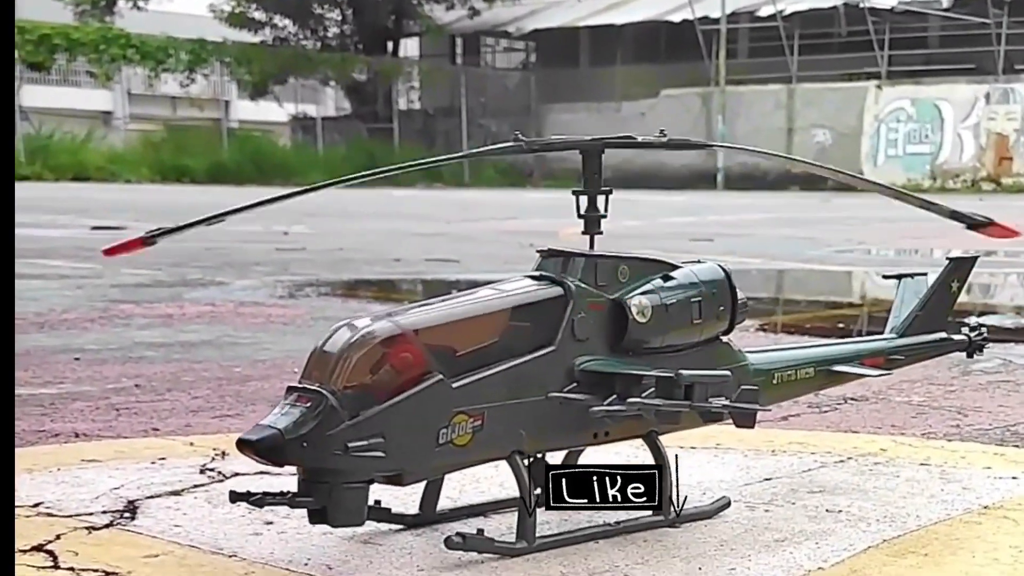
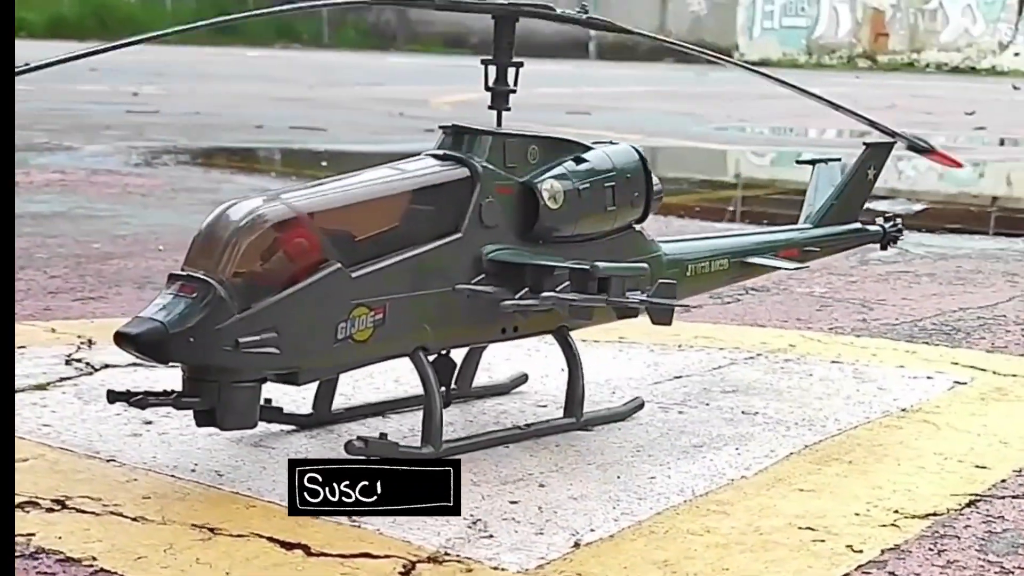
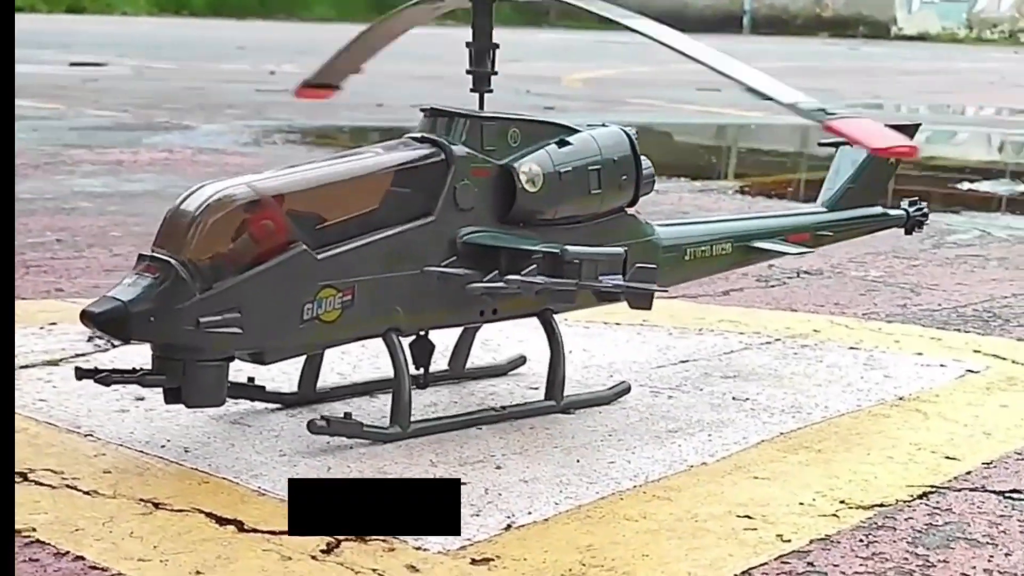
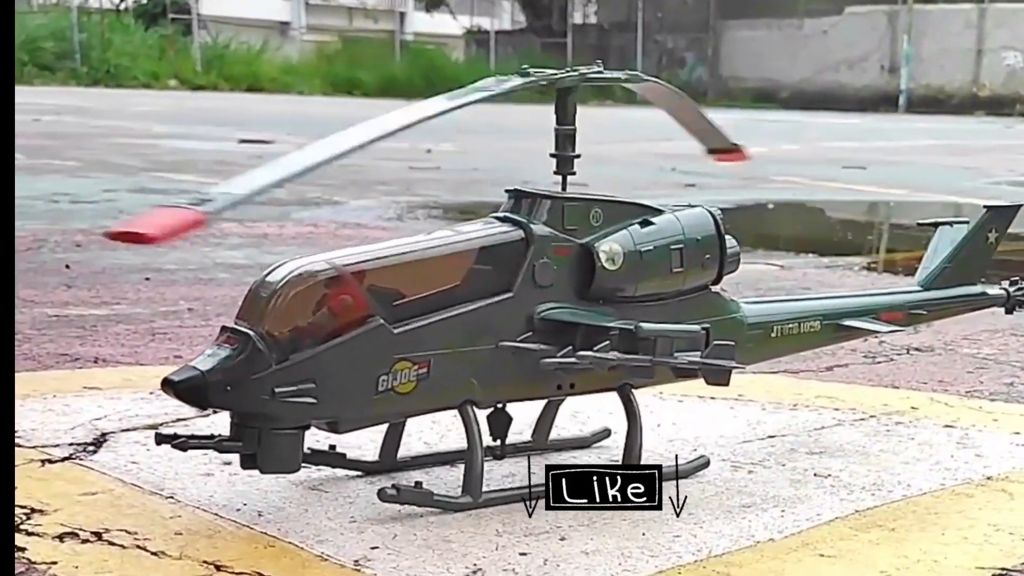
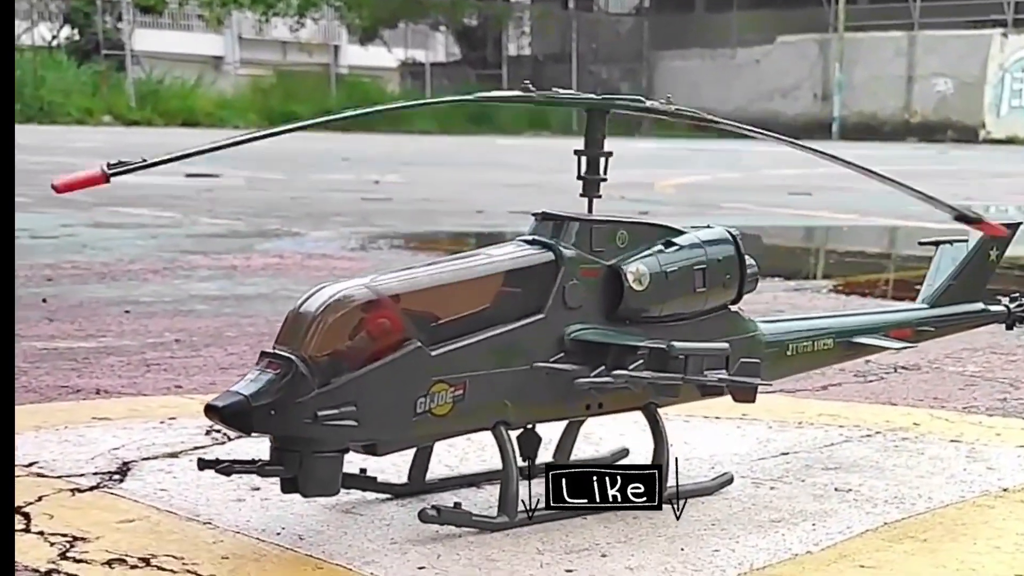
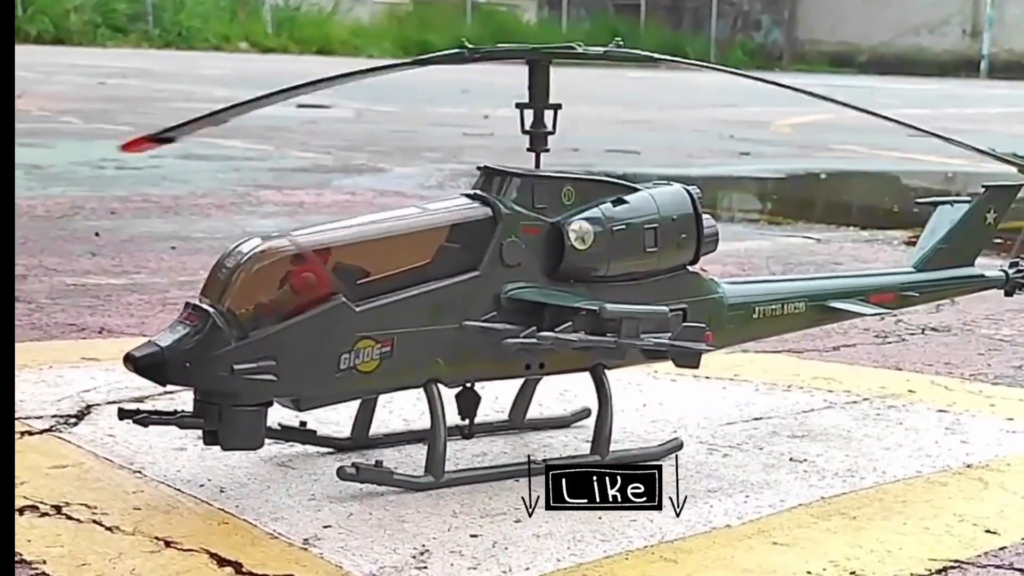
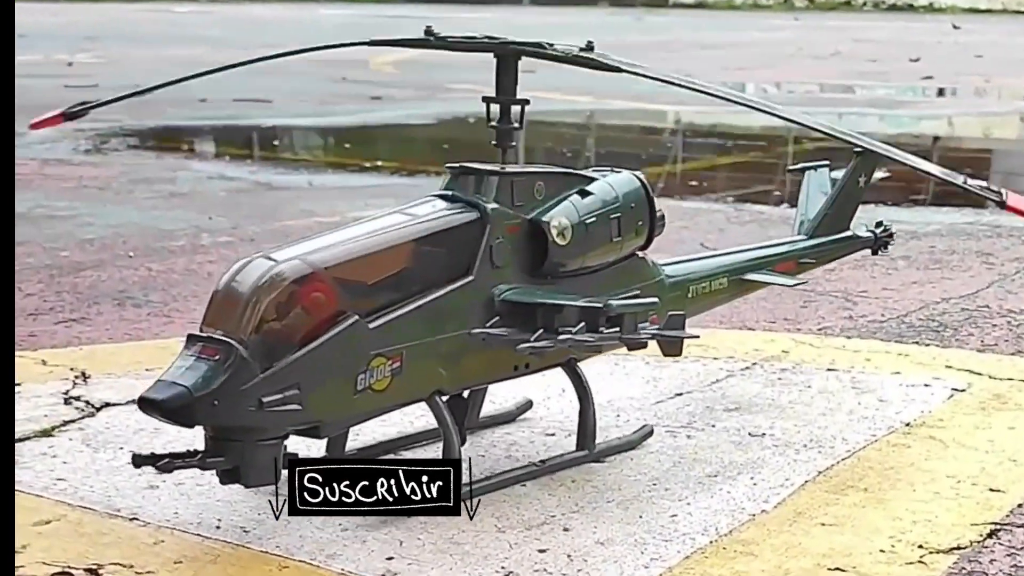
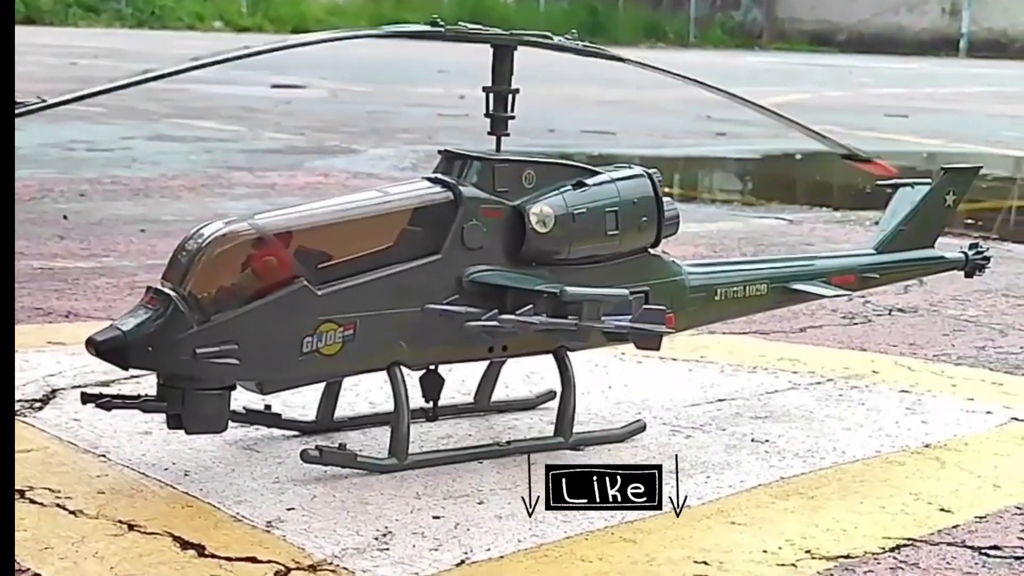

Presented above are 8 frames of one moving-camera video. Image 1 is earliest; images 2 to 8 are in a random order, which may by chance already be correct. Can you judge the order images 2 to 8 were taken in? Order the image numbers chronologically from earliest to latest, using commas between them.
5, 4, 6, 8, 3, 2, 7
